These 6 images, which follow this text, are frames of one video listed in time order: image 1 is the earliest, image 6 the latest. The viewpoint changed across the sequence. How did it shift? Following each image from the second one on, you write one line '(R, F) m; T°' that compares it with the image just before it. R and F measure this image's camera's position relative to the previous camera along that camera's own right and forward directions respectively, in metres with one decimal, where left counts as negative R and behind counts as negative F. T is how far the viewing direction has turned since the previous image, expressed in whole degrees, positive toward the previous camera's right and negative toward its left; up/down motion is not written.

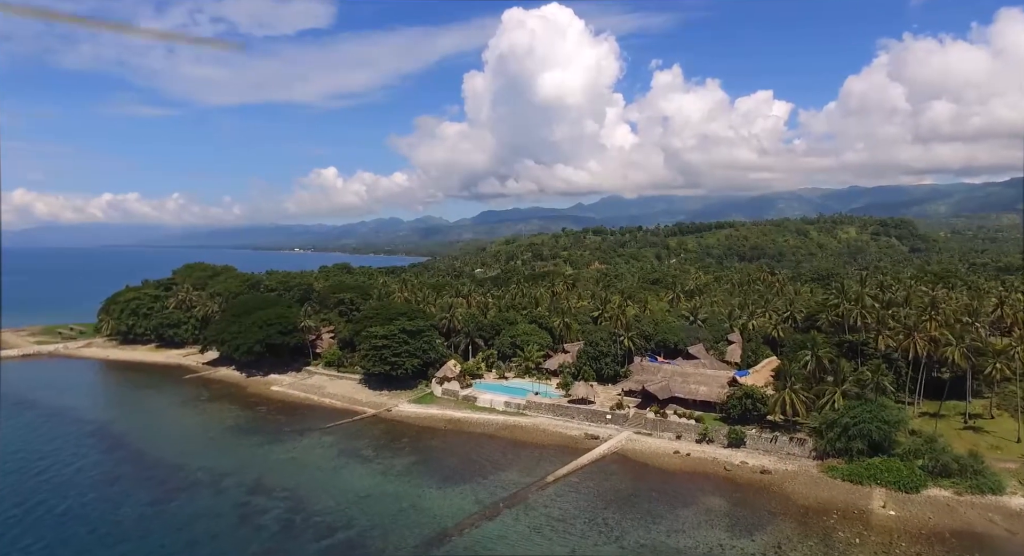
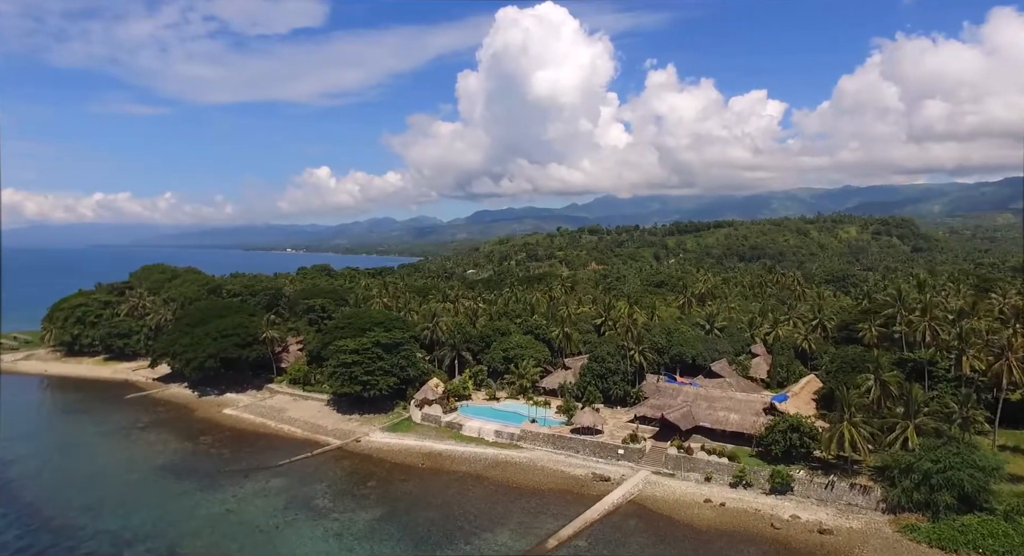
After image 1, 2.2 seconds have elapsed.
(+0.2, +9.9) m; +1°
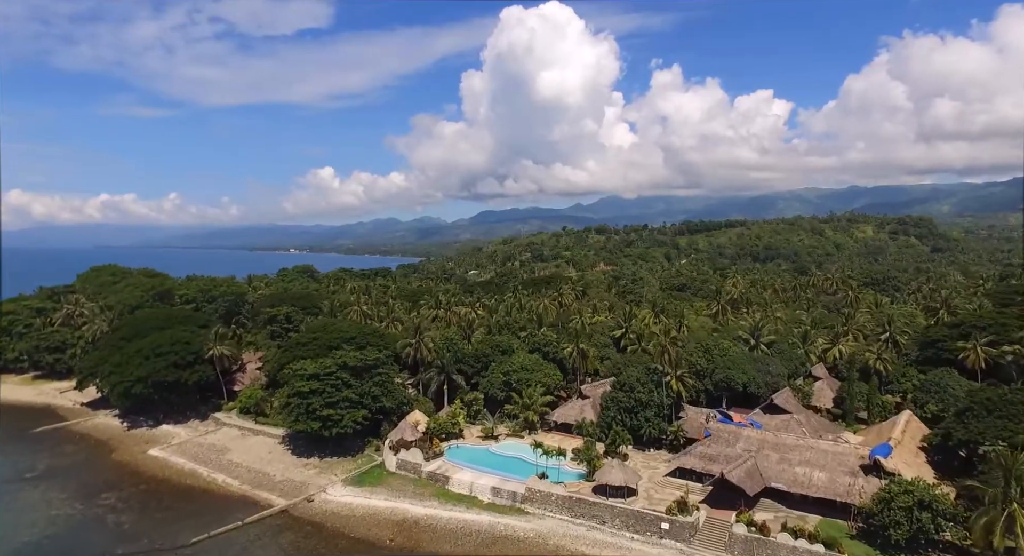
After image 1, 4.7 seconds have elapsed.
(+0.1, +13.0) m; 0°
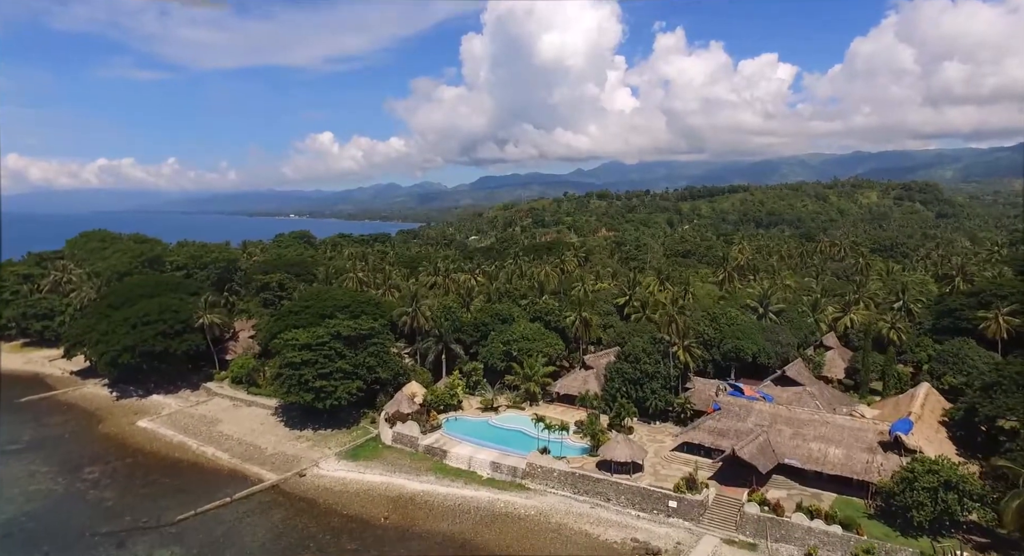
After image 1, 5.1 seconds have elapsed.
(0.0, +2.3) m; 0°
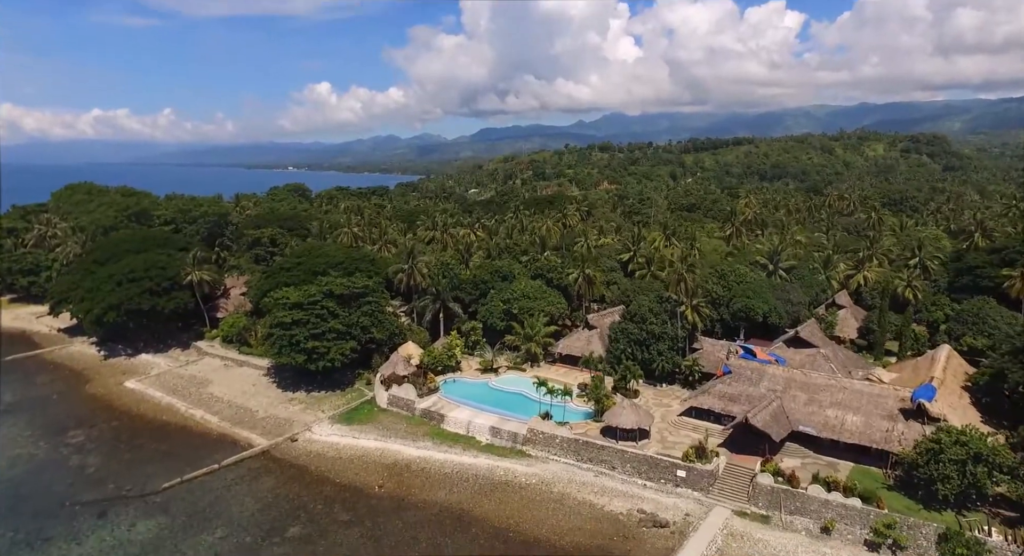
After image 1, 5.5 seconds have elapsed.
(-0.1, +2.3) m; 0°
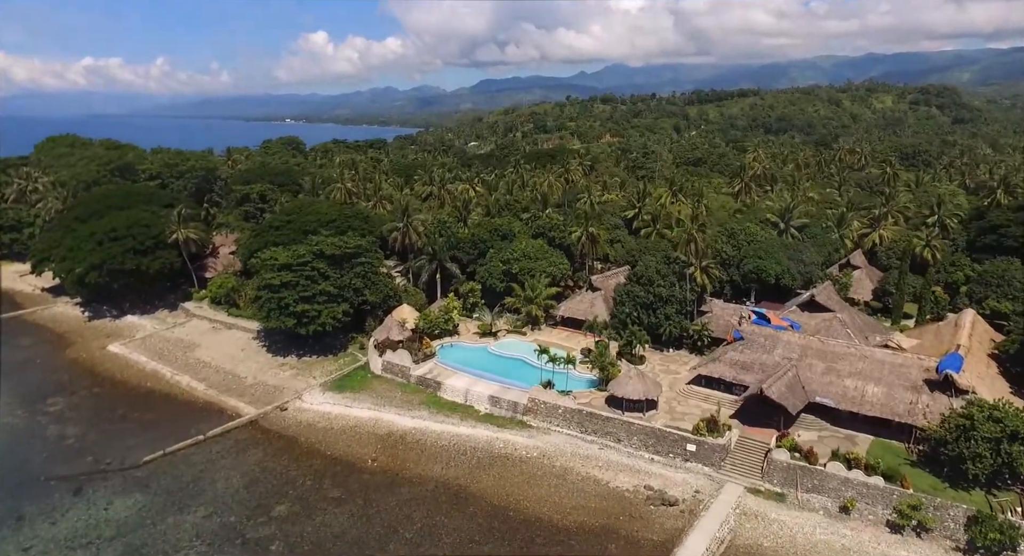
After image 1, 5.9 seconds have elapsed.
(0.0, +2.3) m; 0°
